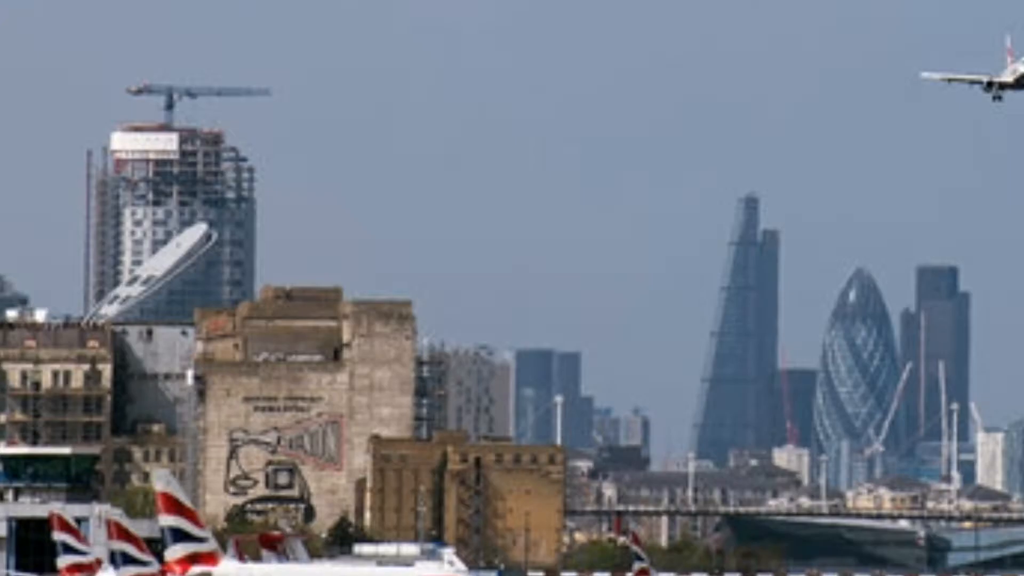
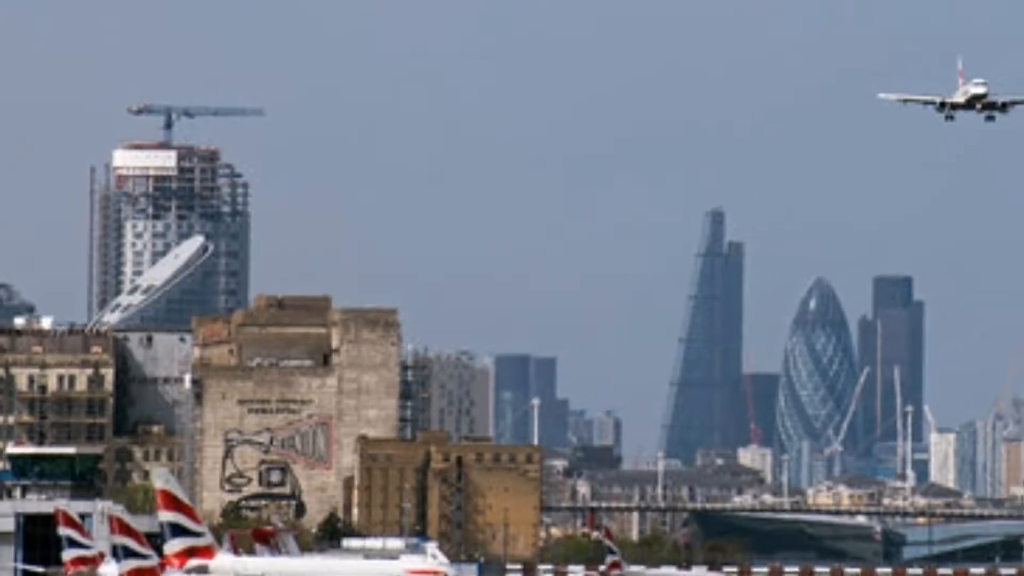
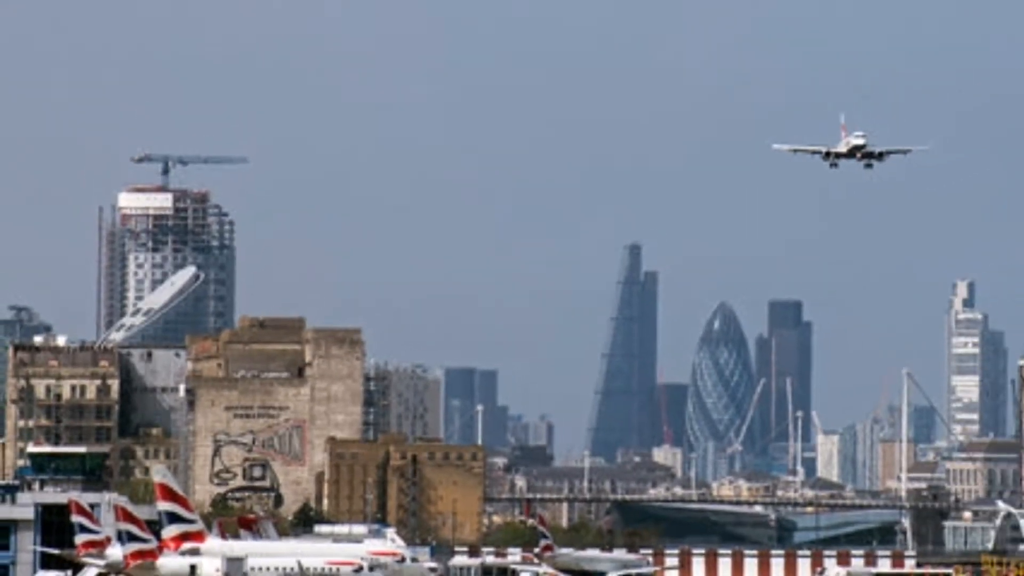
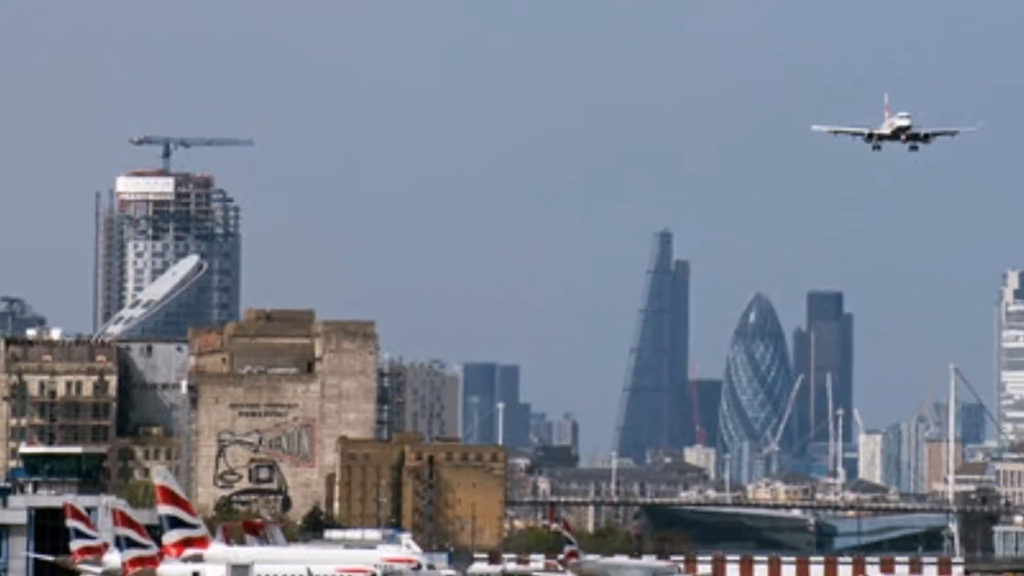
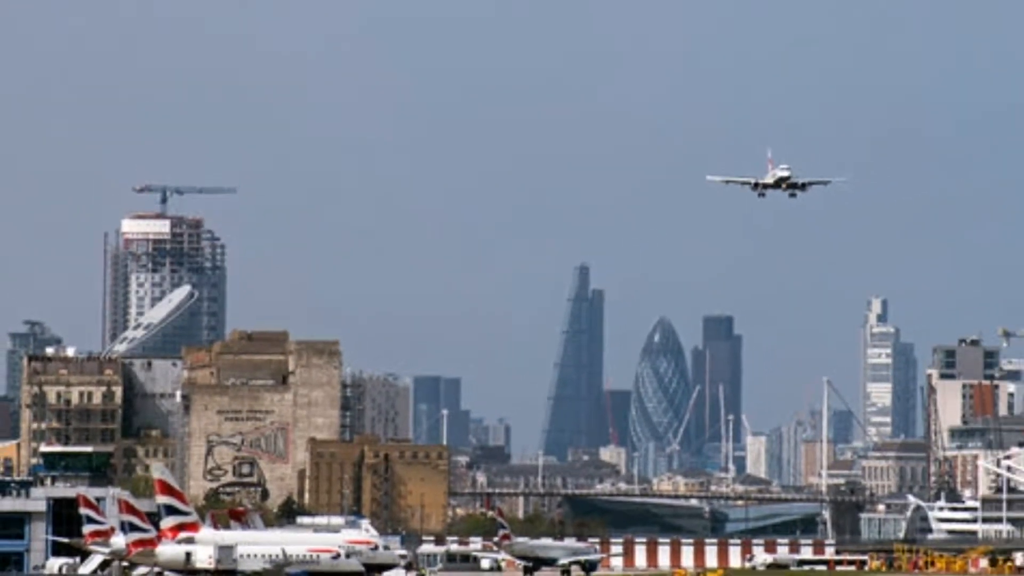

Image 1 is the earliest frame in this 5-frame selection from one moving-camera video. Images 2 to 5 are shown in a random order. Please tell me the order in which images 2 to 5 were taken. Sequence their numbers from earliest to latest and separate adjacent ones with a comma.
2, 4, 3, 5
